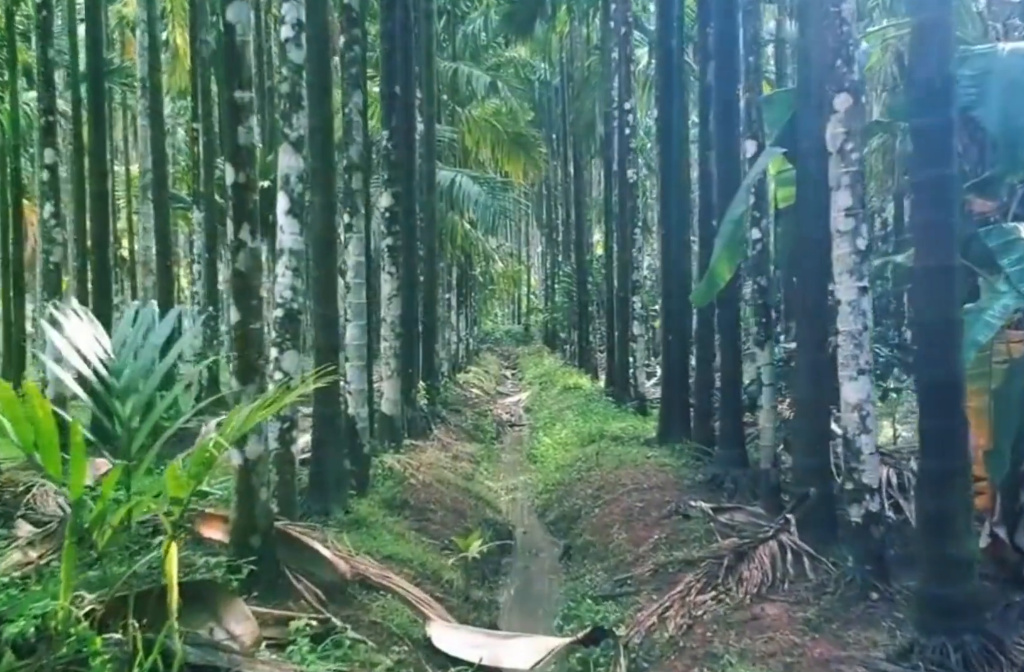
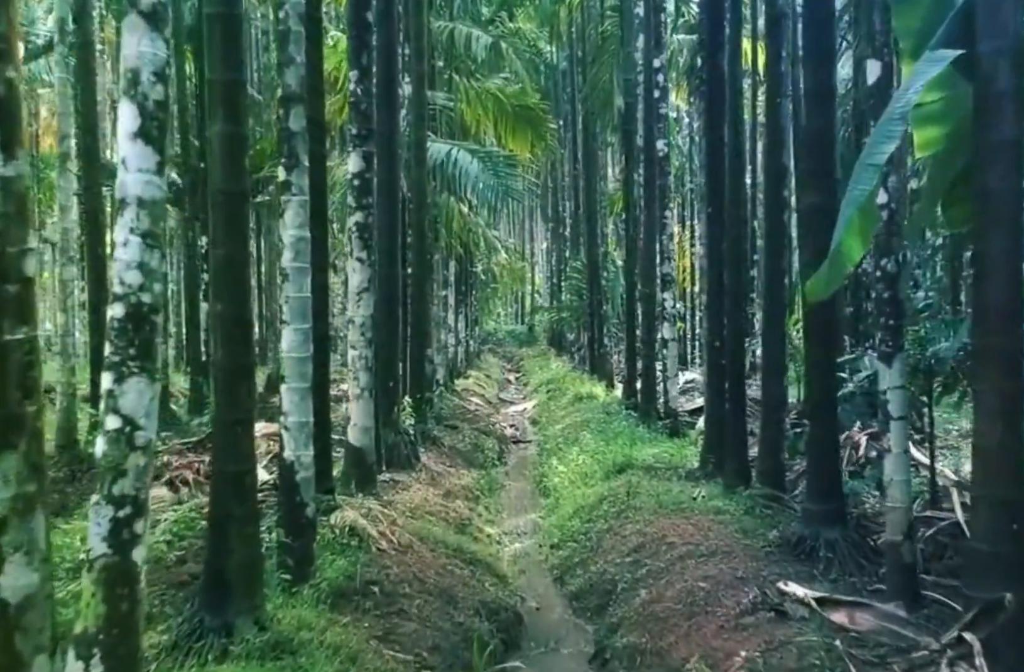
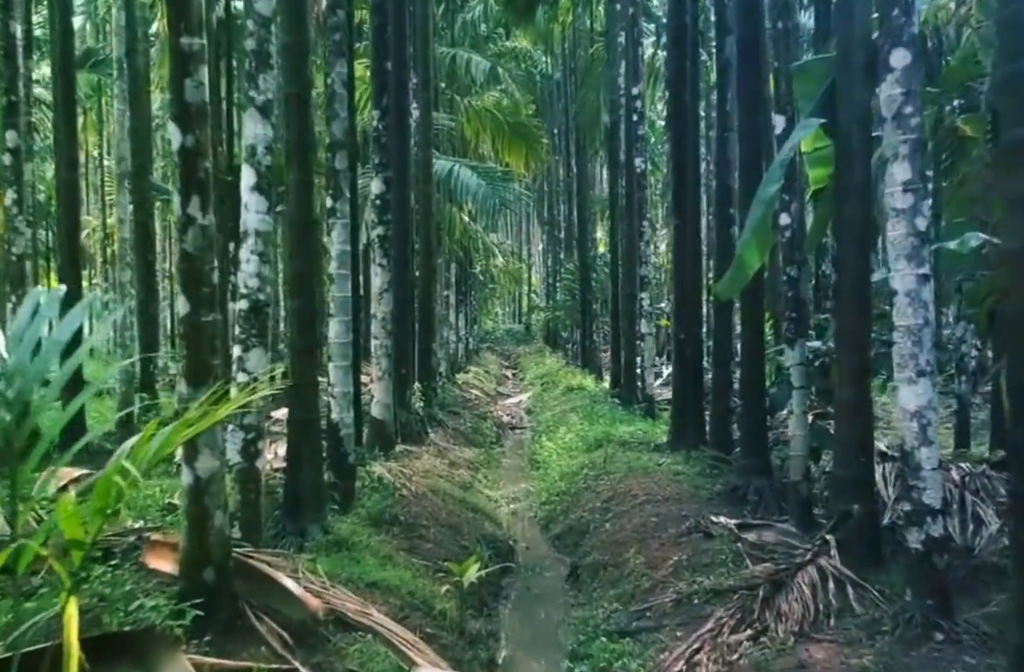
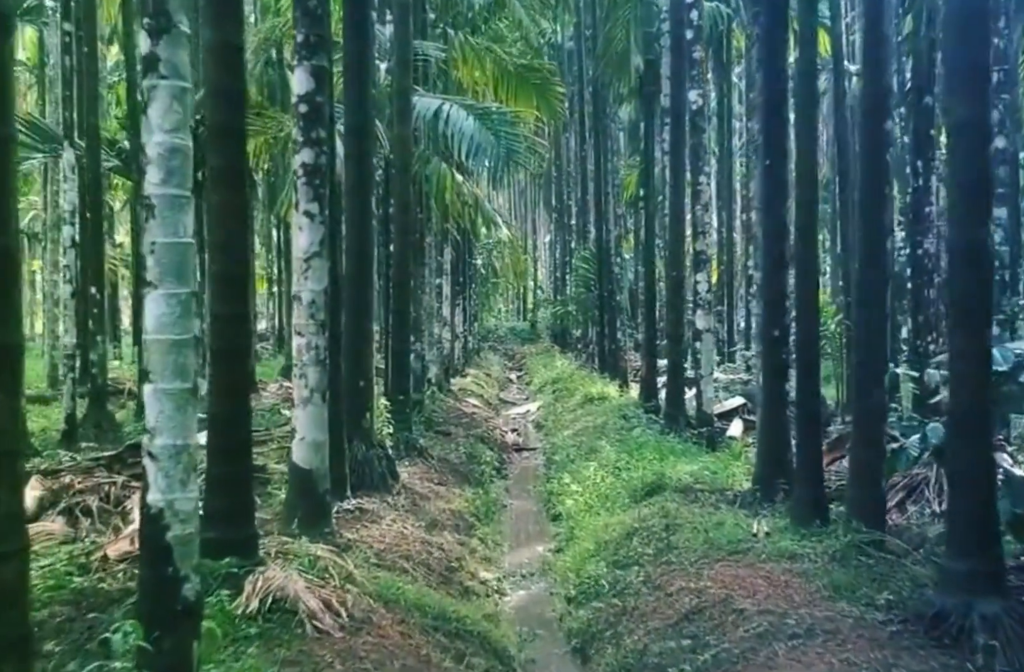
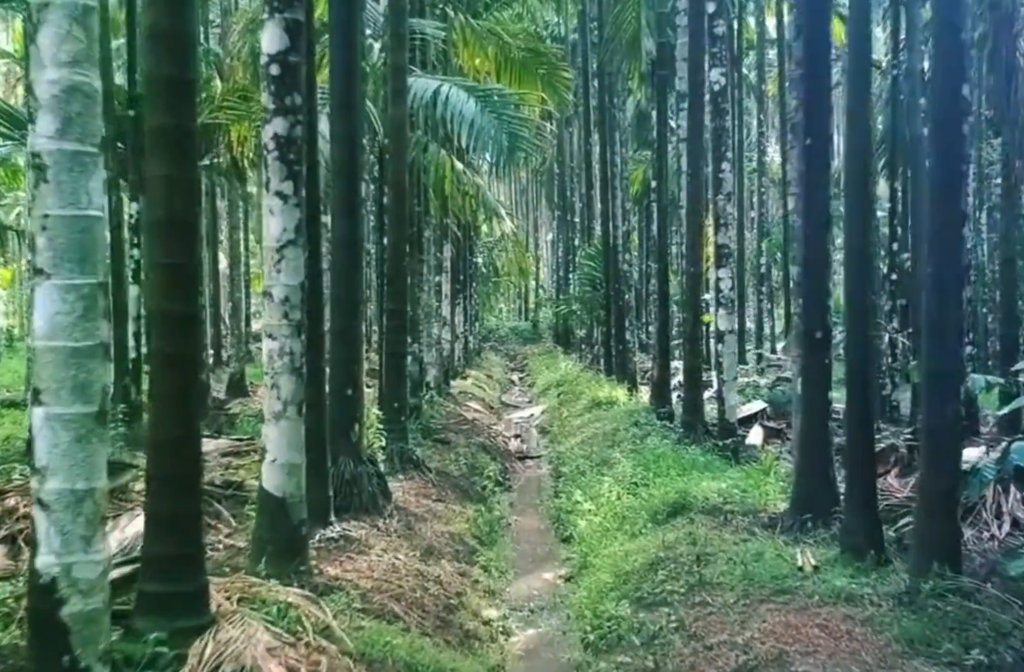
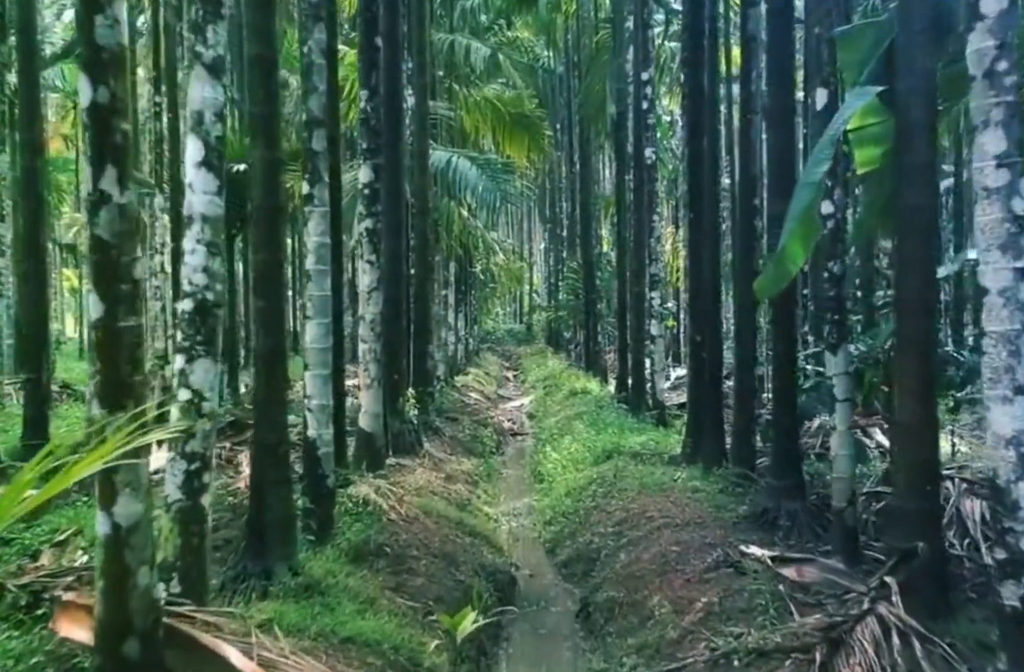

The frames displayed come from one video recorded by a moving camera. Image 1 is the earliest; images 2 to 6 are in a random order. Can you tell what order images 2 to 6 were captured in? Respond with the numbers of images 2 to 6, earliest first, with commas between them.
3, 6, 2, 4, 5
